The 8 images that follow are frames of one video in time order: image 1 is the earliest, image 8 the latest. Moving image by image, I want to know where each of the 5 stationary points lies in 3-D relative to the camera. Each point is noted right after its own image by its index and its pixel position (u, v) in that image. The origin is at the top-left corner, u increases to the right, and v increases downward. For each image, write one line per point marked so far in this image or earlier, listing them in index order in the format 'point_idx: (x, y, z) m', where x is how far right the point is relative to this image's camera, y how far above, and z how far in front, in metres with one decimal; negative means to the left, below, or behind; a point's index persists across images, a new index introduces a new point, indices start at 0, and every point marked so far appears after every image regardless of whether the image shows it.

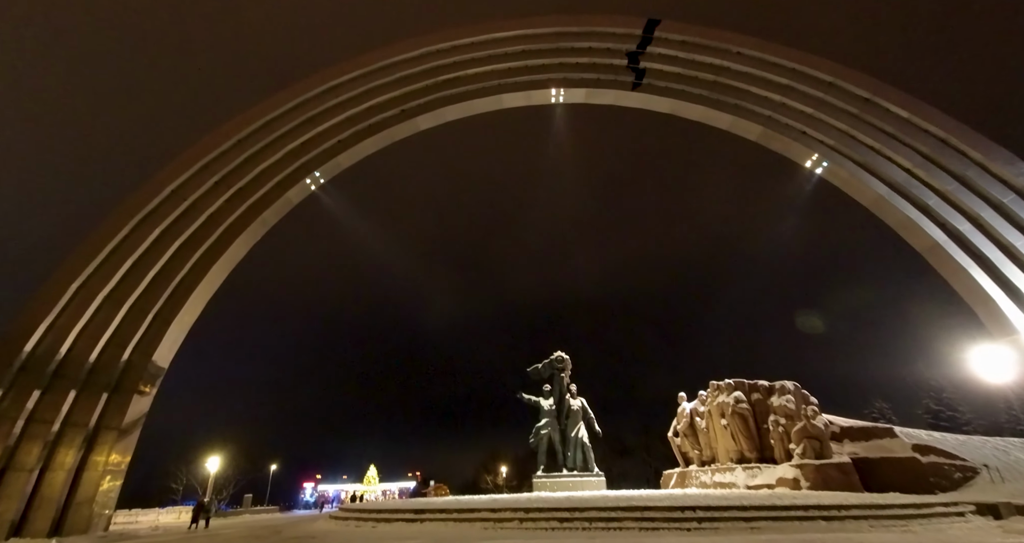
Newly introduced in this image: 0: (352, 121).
0: (-4.1, +3.9, +10.1) m
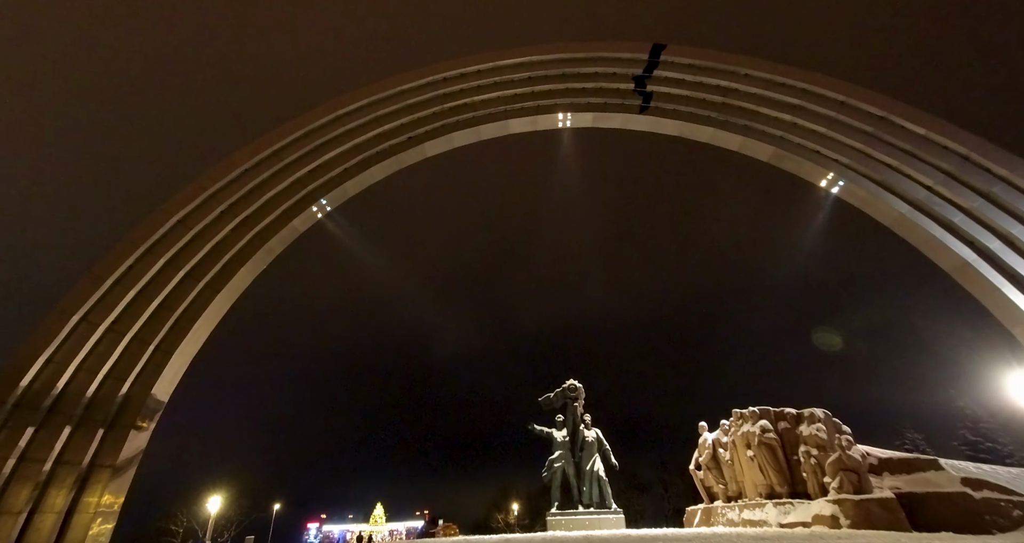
0: (-3.9, +3.2, +10.3) m
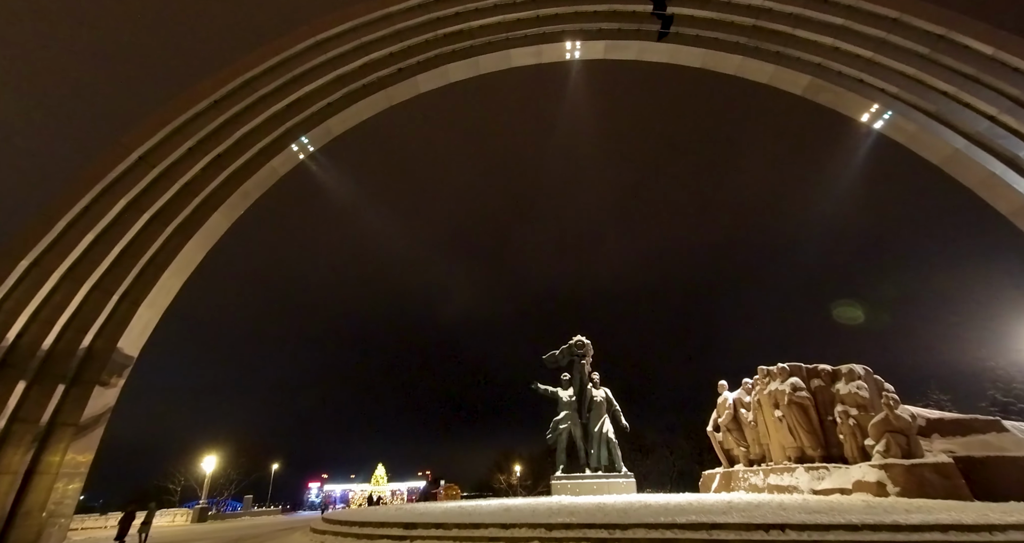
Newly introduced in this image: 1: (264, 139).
0: (-3.9, +4.4, +9.1) m
1: (-5.4, +2.7, +8.5) m
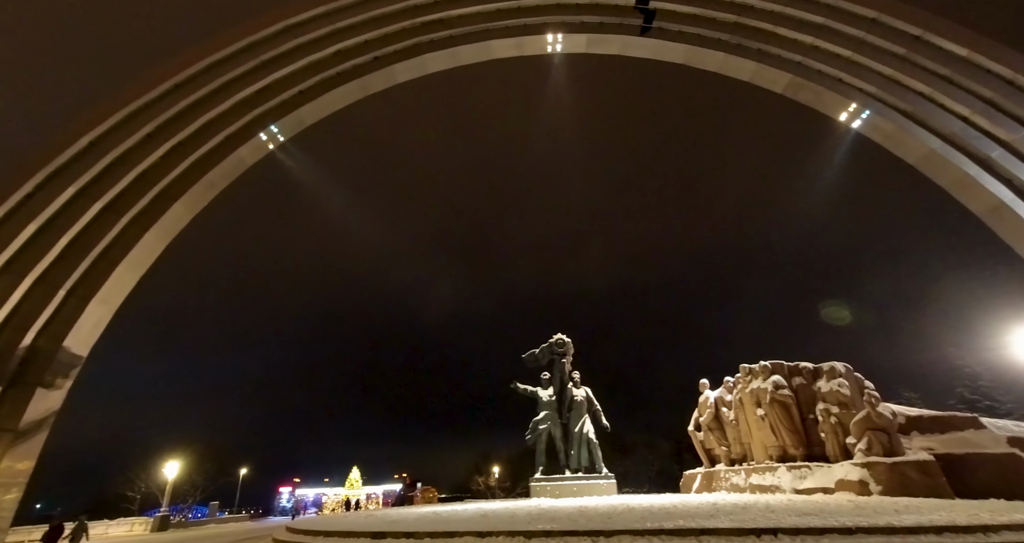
0: (-4.3, +4.5, +8.7) m
1: (-5.7, +2.9, +8.0) m
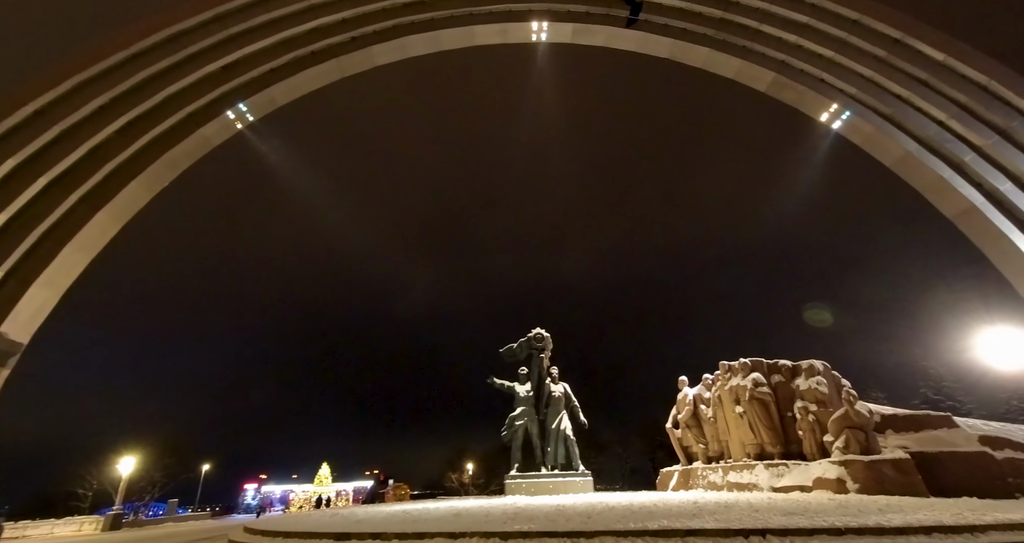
0: (-4.6, +4.8, +8.2) m
1: (-6.0, +3.2, +7.5) m
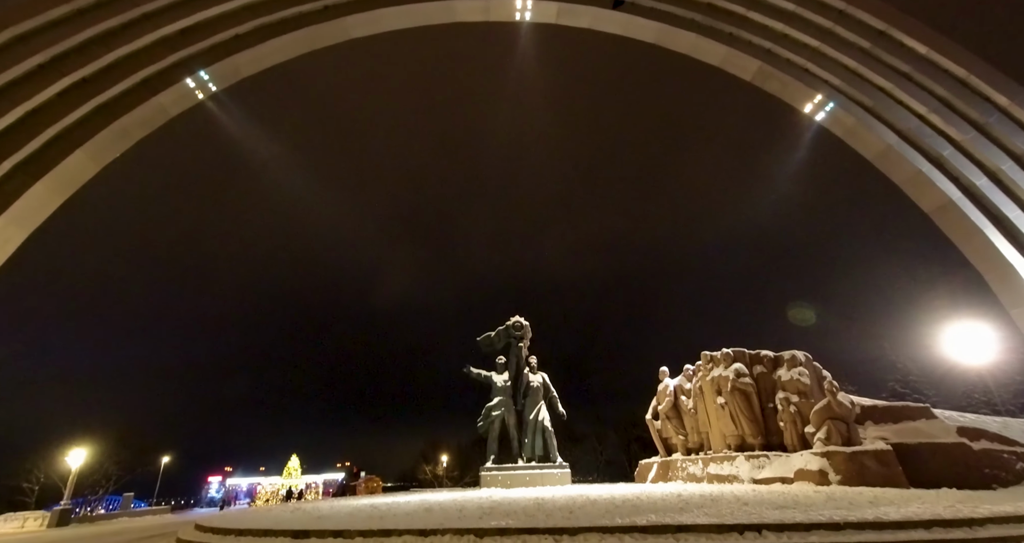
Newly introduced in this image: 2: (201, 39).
0: (-4.9, +5.2, +7.6) m
1: (-6.3, +3.6, +6.8) m
2: (-5.7, +4.4, +7.3) m
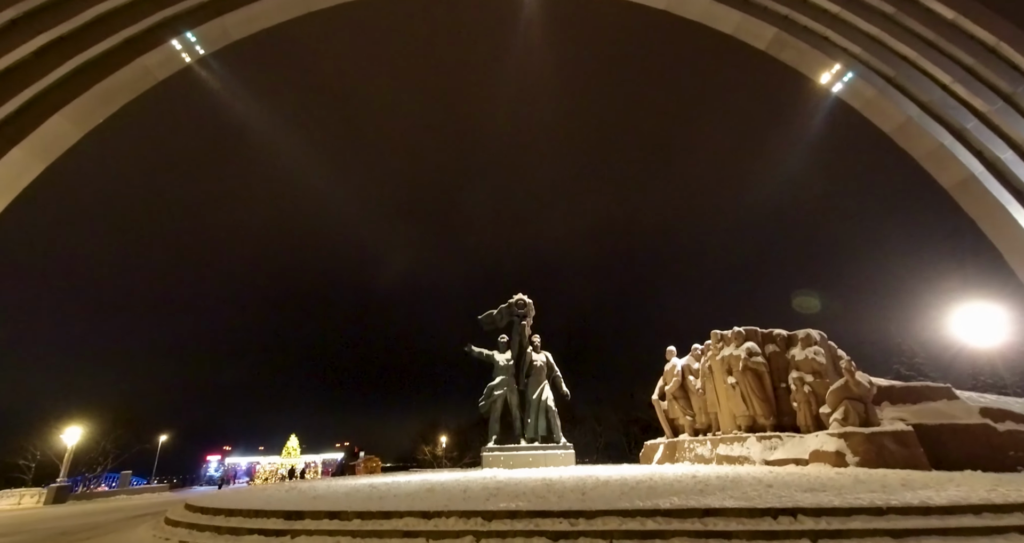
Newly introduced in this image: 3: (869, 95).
0: (-4.8, +5.6, +7.1) m
1: (-6.2, +4.1, +6.4) m
2: (-5.6, +4.8, +6.8) m
3: (+6.6, +3.2, +7.2) m
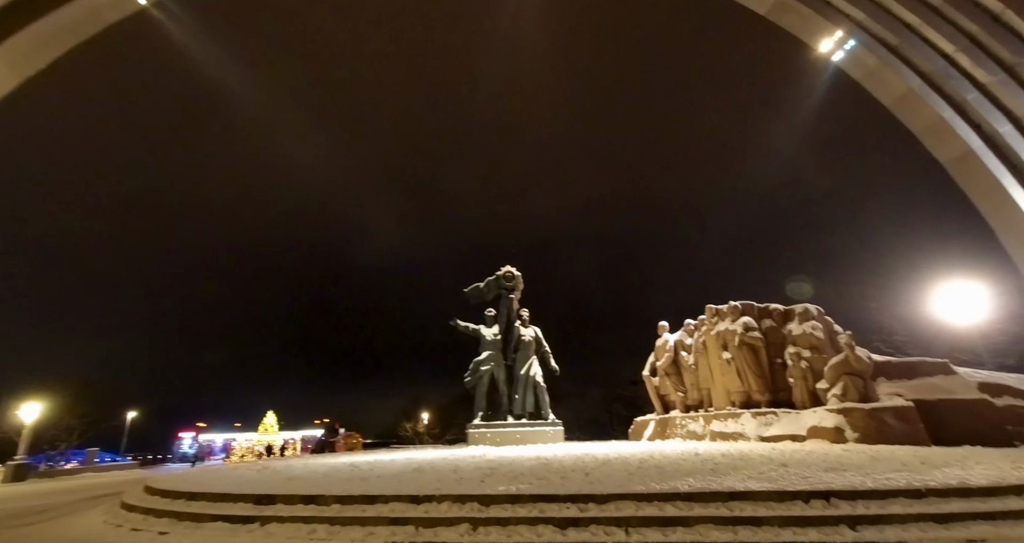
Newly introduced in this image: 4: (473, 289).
0: (-4.9, +6.2, +6.3) m
1: (-6.3, +4.6, +5.5) m
2: (-5.7, +5.4, +5.9) m
3: (+6.5, +3.6, +7.0) m
4: (-1.1, -0.6, +10.4) m
